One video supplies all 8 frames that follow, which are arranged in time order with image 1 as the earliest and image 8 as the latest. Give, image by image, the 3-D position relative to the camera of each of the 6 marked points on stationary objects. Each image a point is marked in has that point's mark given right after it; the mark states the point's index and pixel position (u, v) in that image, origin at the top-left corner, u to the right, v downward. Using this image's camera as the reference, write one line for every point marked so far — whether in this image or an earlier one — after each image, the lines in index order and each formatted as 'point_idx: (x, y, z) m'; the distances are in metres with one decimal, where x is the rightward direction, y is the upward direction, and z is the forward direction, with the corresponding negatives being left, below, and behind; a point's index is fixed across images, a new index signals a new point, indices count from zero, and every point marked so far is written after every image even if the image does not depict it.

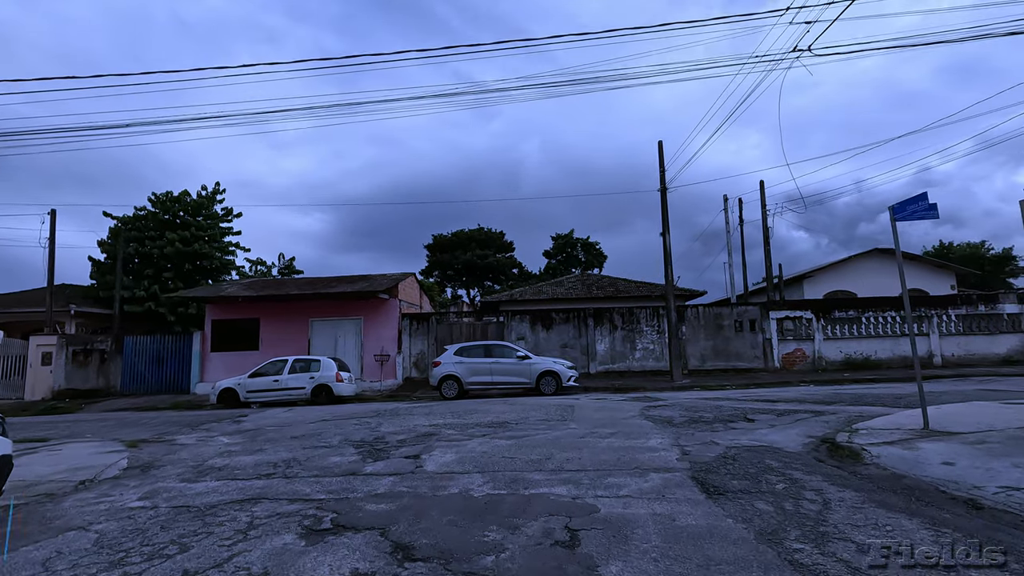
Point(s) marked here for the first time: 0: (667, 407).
0: (+3.1, -2.4, +10.9) m
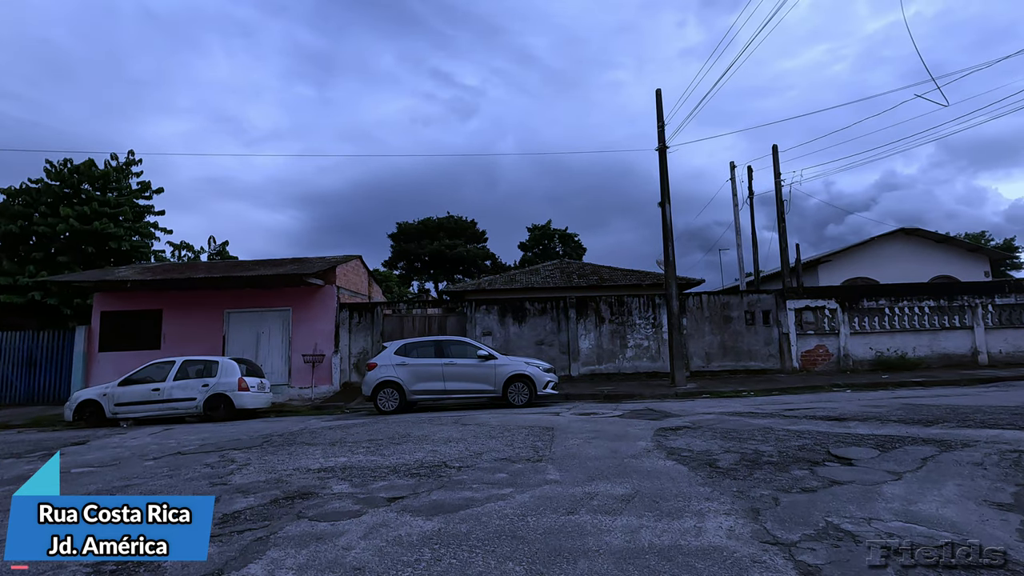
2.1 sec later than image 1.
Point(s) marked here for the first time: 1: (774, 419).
0: (+2.4, -1.9, +7.3) m
1: (+4.0, -2.0, +8.2) m
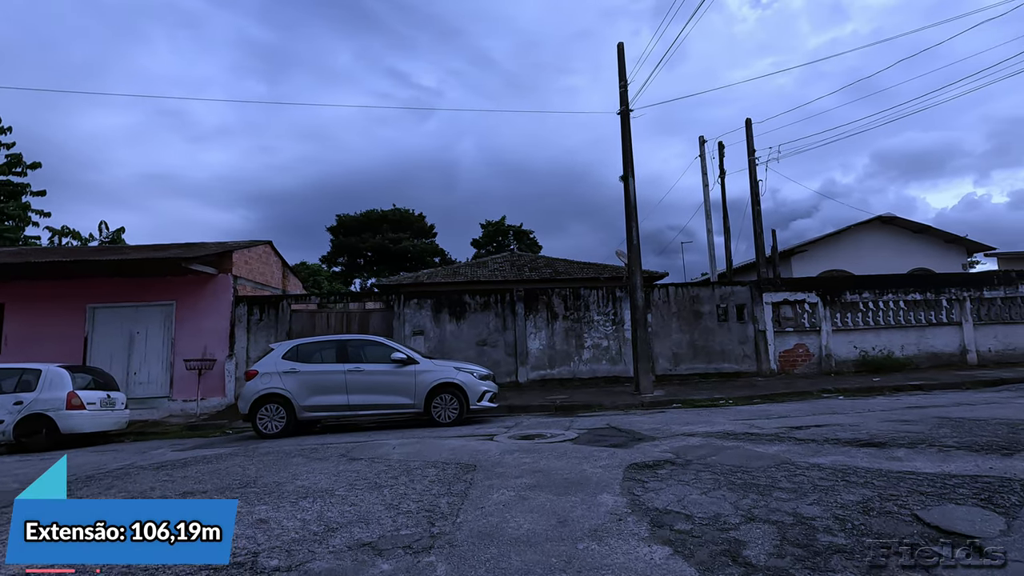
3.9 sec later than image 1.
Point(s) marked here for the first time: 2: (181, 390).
0: (+1.5, -1.6, +4.9) m
1: (+3.0, -1.7, +5.9) m
2: (-8.2, -2.5, +13.2) m
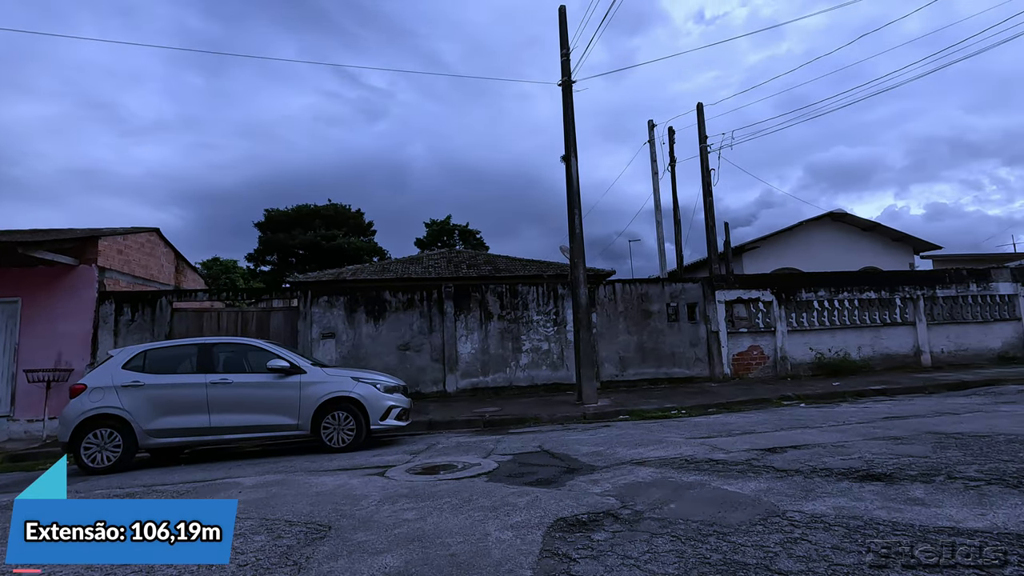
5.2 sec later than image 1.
0: (+0.7, -1.5, +3.2) m
1: (+2.0, -1.6, +4.4) m
2: (-9.7, -2.4, +10.7) m
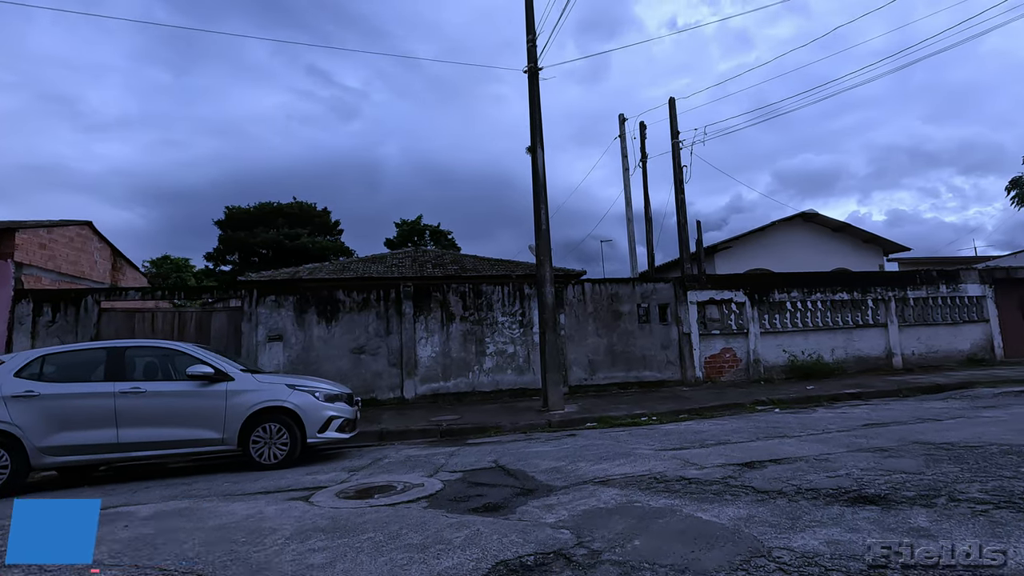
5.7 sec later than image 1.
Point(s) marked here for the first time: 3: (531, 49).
0: (+0.3, -1.4, +2.6) m
1: (+1.6, -1.5, +3.8) m
2: (-10.4, -2.3, +9.5) m
3: (+0.4, +4.9, +11.1) m
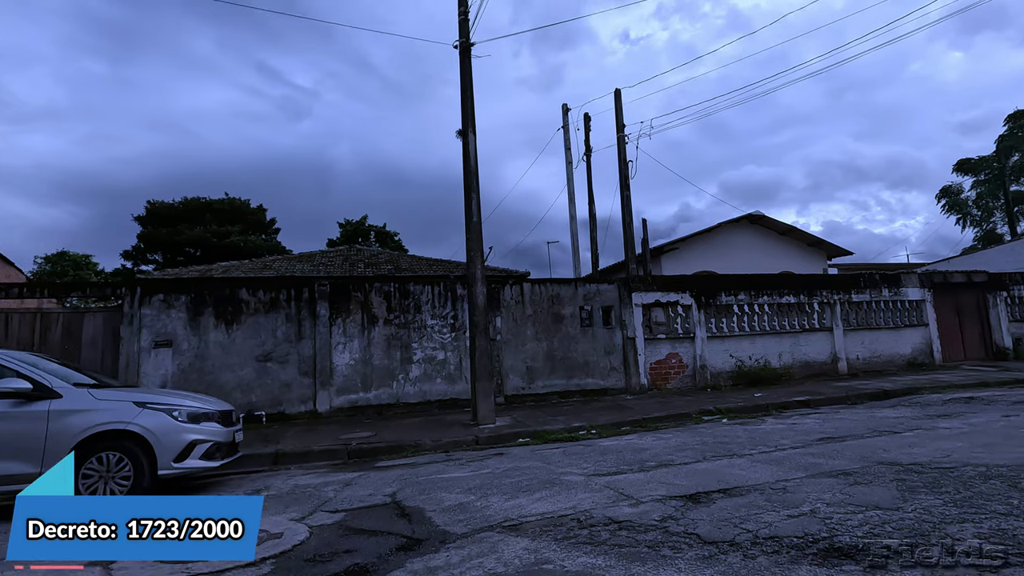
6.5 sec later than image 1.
0: (-0.3, -1.3, +1.5) m
1: (+0.9, -1.5, +2.8) m
2: (-11.6, -2.2, +7.5) m
3: (-0.9, +4.9, +10.1) m
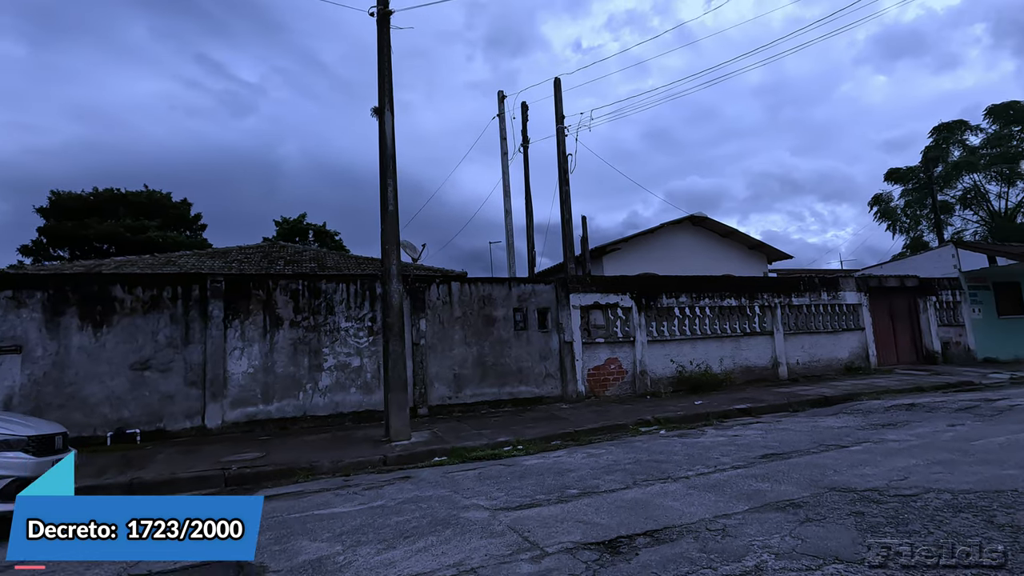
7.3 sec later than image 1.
0: (-0.8, -1.3, +0.5) m
1: (+0.2, -1.4, +1.9) m
2: (-12.6, -2.1, +5.5) m
3: (-2.2, +5.0, +9.0) m
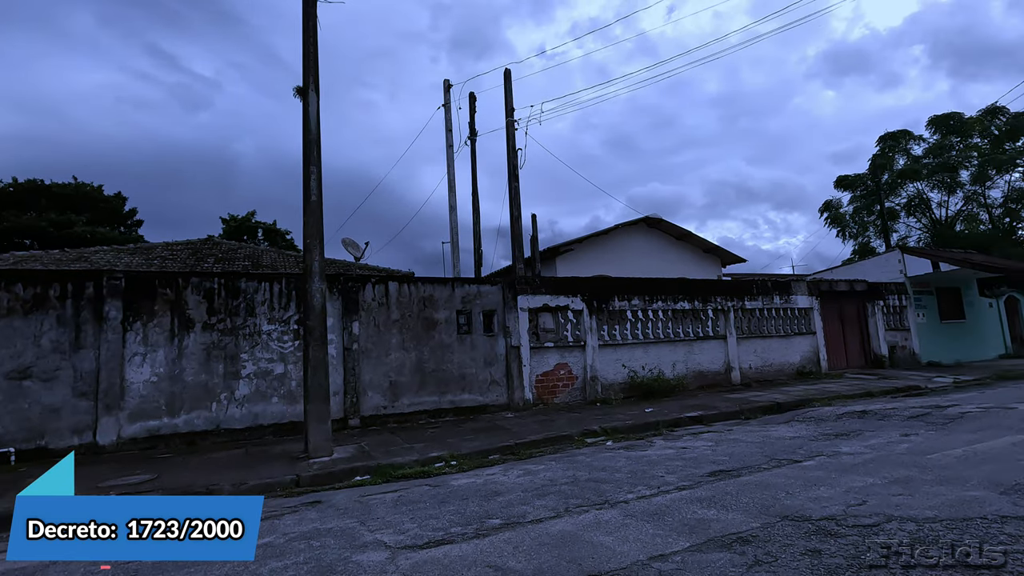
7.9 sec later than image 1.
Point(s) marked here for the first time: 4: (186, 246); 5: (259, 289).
0: (-1.2, -1.2, -0.2) m
1: (-0.2, -1.4, +1.2) m
2: (-13.3, -2.0, +3.9) m
3: (-3.1, +5.0, +8.2) m
4: (-10.0, +1.3, +16.6) m
5: (-4.1, 0.0, +8.7) m
